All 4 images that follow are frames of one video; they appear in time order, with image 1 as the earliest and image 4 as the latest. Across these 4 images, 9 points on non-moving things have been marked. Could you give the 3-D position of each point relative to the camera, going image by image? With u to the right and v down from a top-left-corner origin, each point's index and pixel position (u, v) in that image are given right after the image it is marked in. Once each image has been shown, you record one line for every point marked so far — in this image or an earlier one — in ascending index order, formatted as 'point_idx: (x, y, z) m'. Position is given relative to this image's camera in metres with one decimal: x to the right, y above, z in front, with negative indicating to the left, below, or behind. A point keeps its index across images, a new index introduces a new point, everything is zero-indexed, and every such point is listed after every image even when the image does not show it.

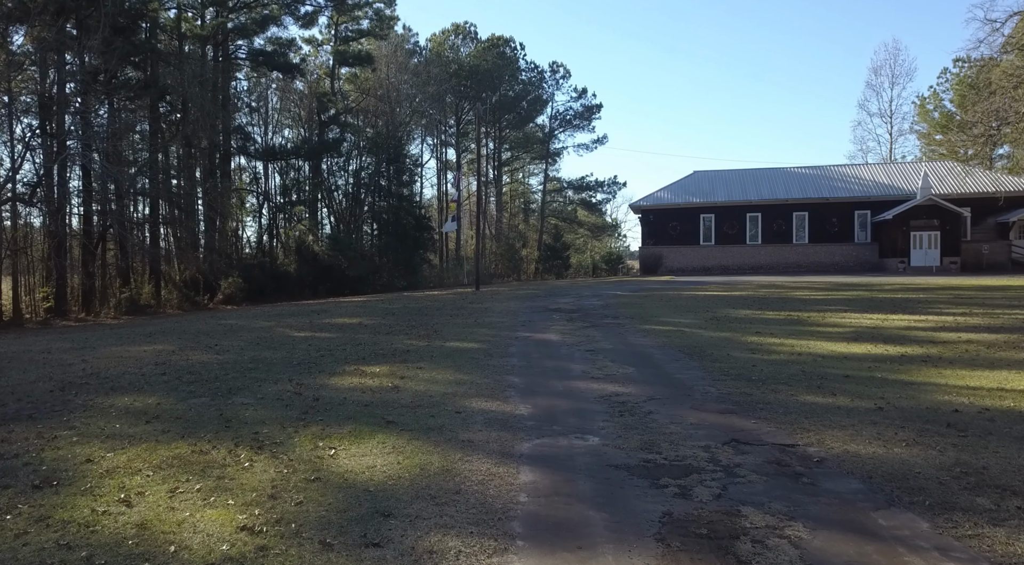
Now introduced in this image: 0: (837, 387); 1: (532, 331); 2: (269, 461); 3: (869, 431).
0: (+2.9, -0.9, +7.0) m
1: (+0.3, -0.8, +12.5) m
2: (-1.5, -1.1, +4.7) m
3: (+2.4, -1.0, +5.2) m
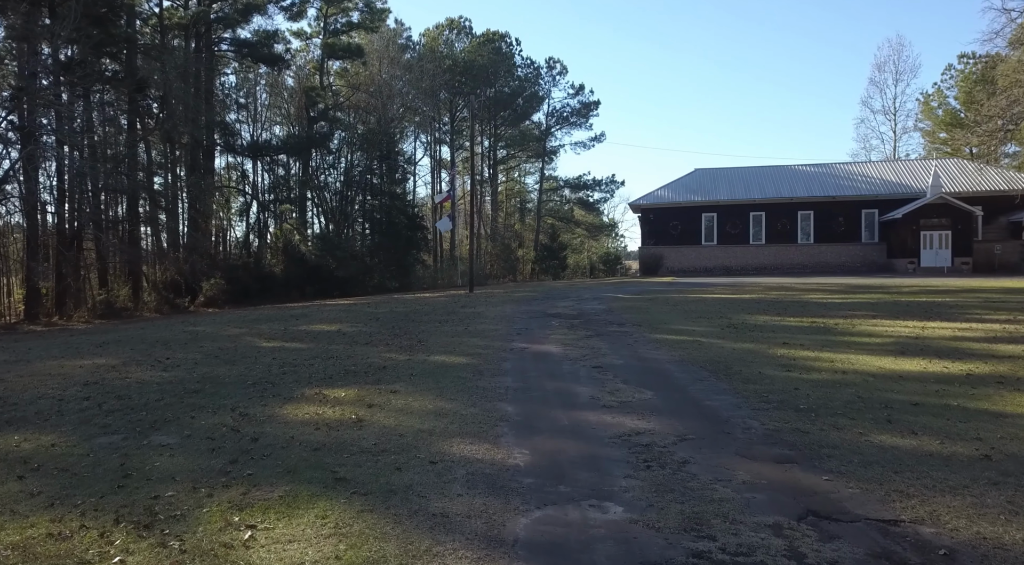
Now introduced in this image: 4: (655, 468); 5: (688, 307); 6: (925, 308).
0: (+2.9, -1.0, +5.6) m
1: (+0.2, -0.8, +11.0) m
2: (-1.5, -1.1, +3.3) m
3: (+2.3, -1.0, +3.8) m
4: (+0.8, -1.0, +4.5) m
5: (+3.9, -0.5, +17.4) m
6: (+8.0, -0.6, +15.5) m
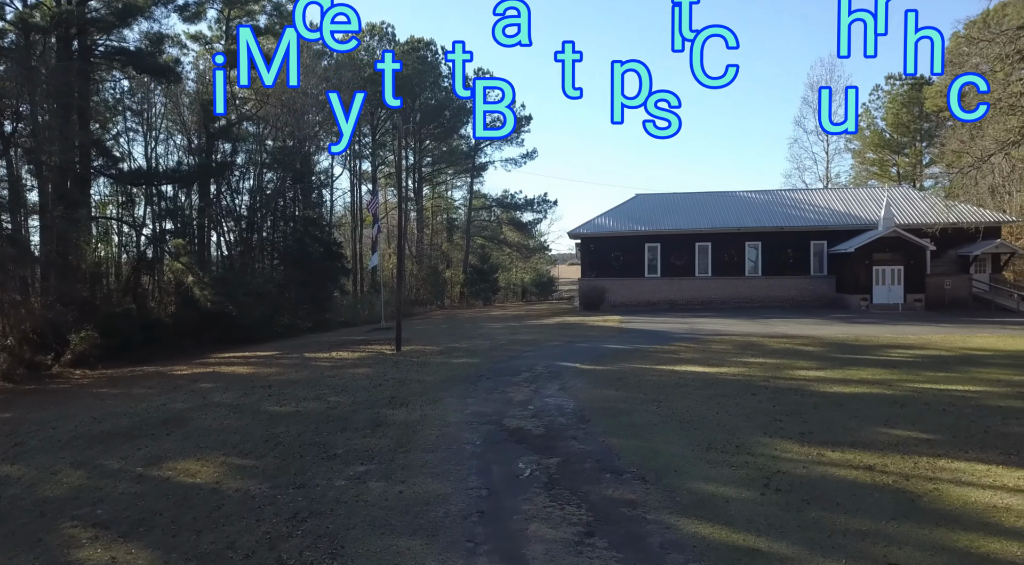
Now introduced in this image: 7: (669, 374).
0: (+3.1, -2.6, +2.0) m
1: (-0.1, -2.5, +7.2) m
2: (-1.0, -2.8, -0.7) m
3: (+2.7, -2.7, +0.2) m
4: (+1.2, -2.7, +0.7) m
5: (+2.9, -2.2, +13.9) m
6: (+7.2, -2.3, +12.4) m
7: (+3.7, -2.1, +18.2) m
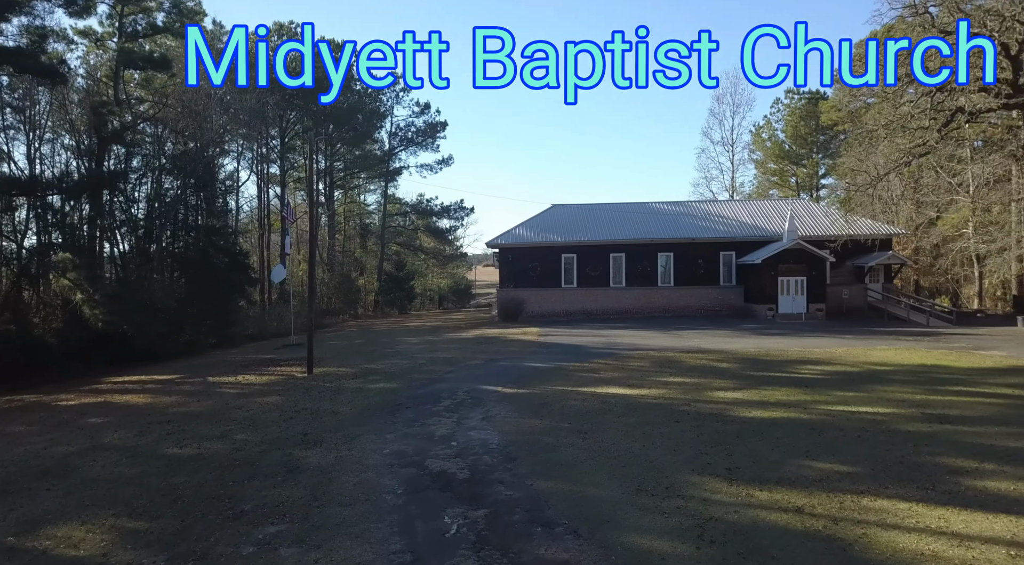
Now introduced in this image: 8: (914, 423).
0: (+3.1, -3.2, +1.9) m
1: (-0.7, -3.1, +6.6) m
2: (-0.7, -3.3, -1.4) m
3: (+2.9, -3.2, -0.1) m
4: (+1.3, -3.2, +0.3) m
5: (+1.6, -2.8, +13.6) m
6: (+6.0, -2.8, +12.6) m
7: (+1.8, -2.7, +18.0) m
8: (+7.9, -2.7, +15.1) m
